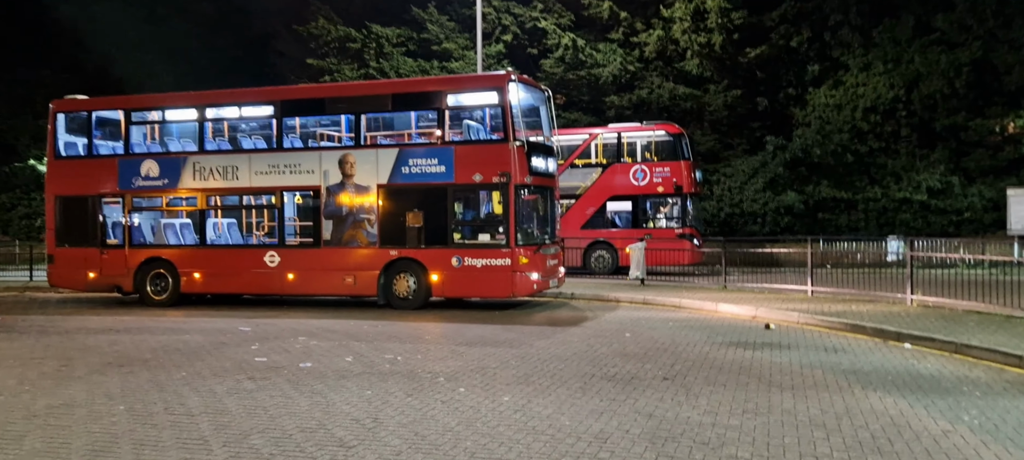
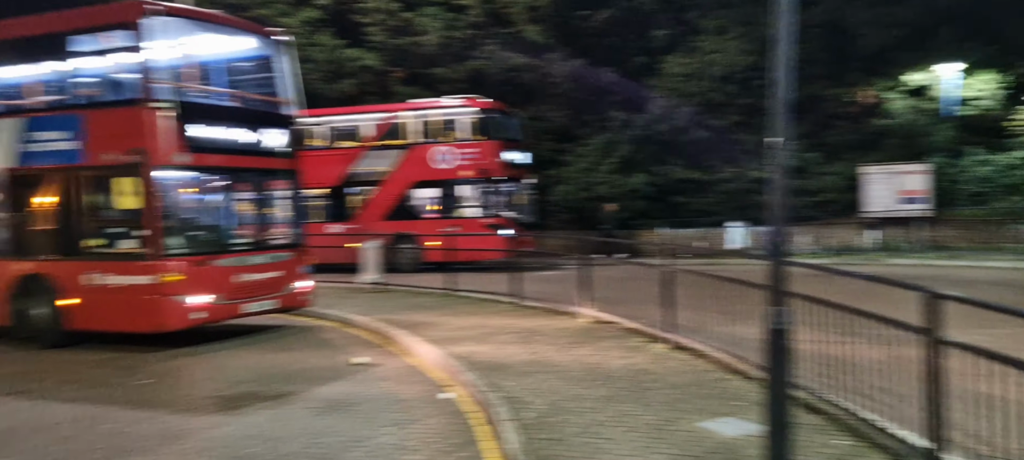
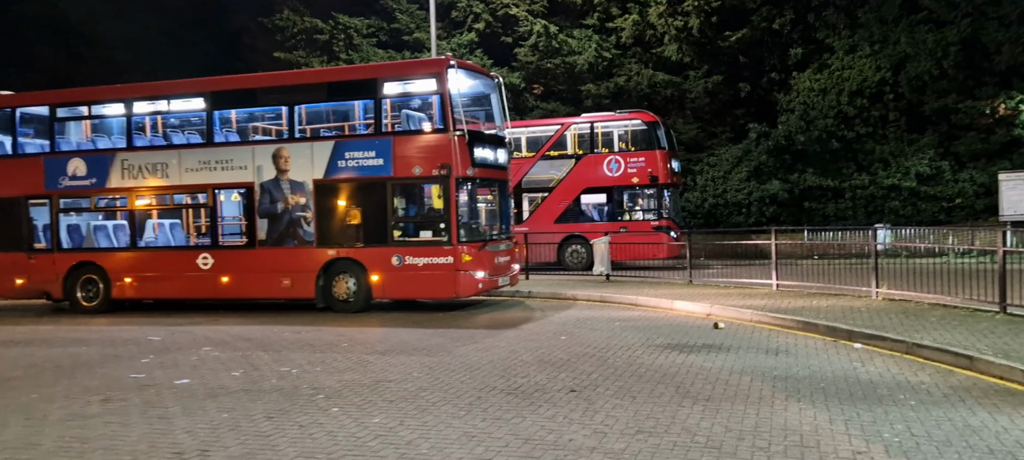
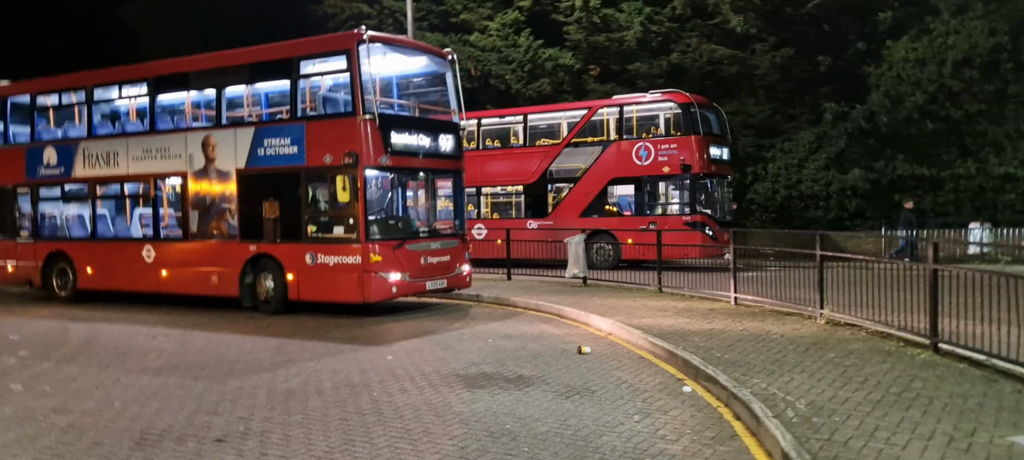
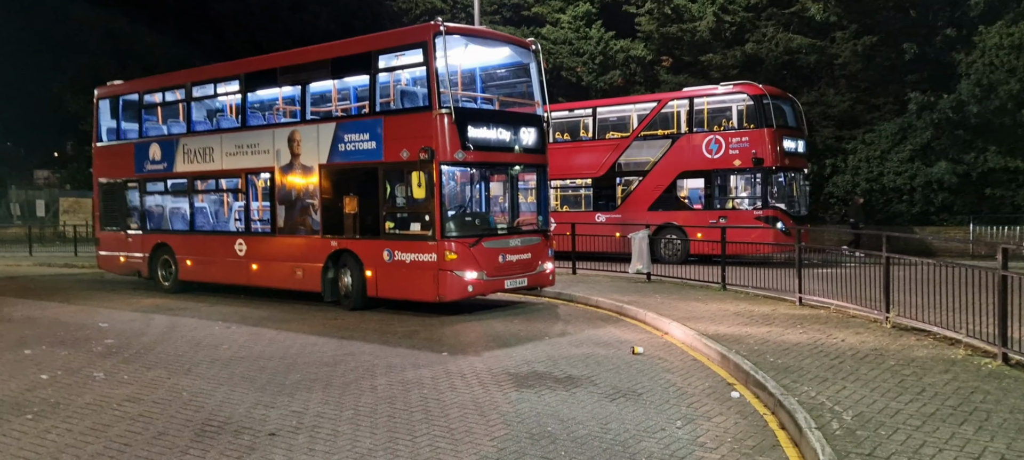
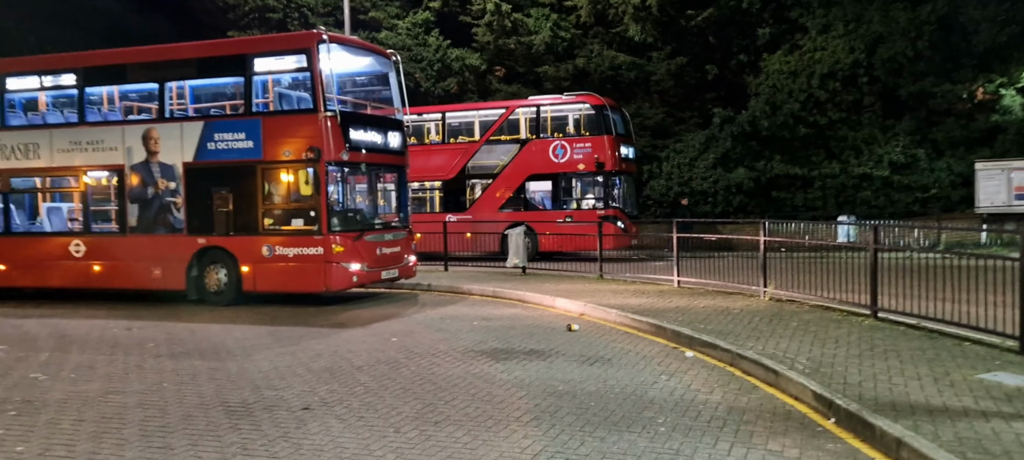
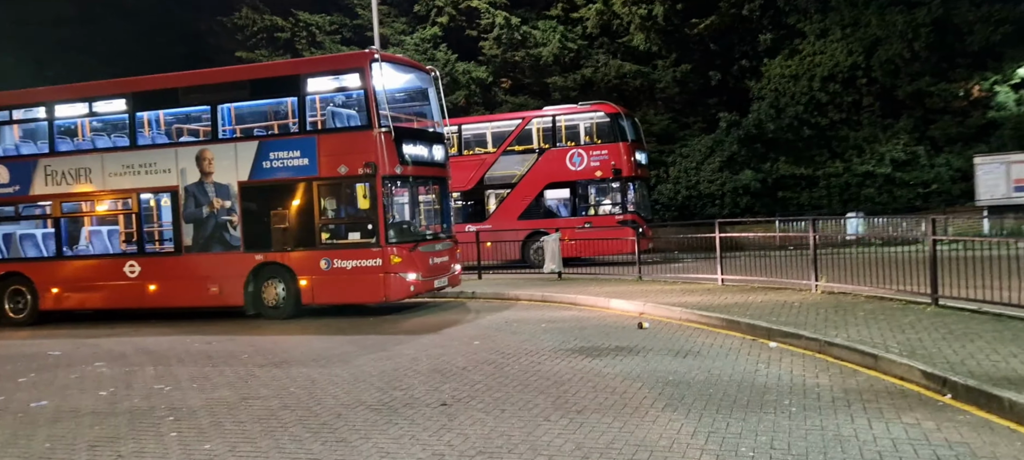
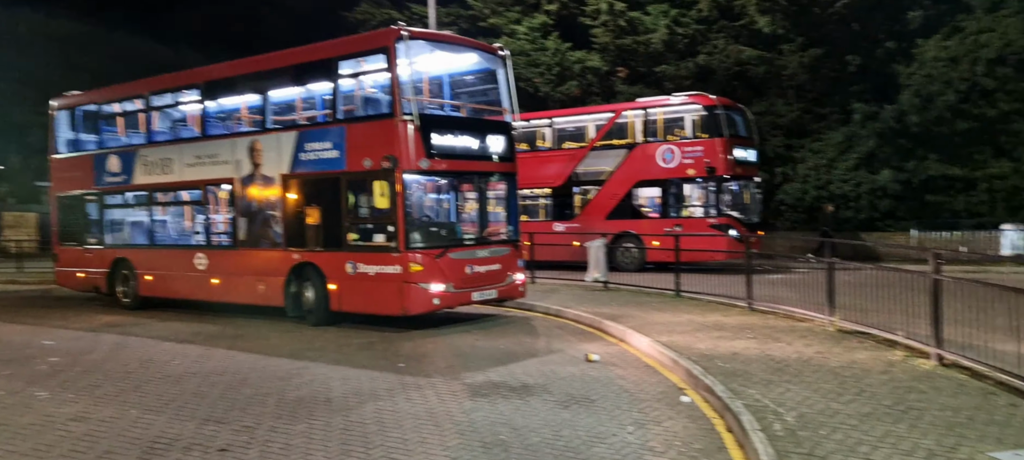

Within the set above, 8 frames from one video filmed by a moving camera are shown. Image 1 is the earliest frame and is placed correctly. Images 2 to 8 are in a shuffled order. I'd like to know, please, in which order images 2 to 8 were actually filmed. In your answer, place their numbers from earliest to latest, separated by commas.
3, 7, 6, 4, 5, 8, 2
